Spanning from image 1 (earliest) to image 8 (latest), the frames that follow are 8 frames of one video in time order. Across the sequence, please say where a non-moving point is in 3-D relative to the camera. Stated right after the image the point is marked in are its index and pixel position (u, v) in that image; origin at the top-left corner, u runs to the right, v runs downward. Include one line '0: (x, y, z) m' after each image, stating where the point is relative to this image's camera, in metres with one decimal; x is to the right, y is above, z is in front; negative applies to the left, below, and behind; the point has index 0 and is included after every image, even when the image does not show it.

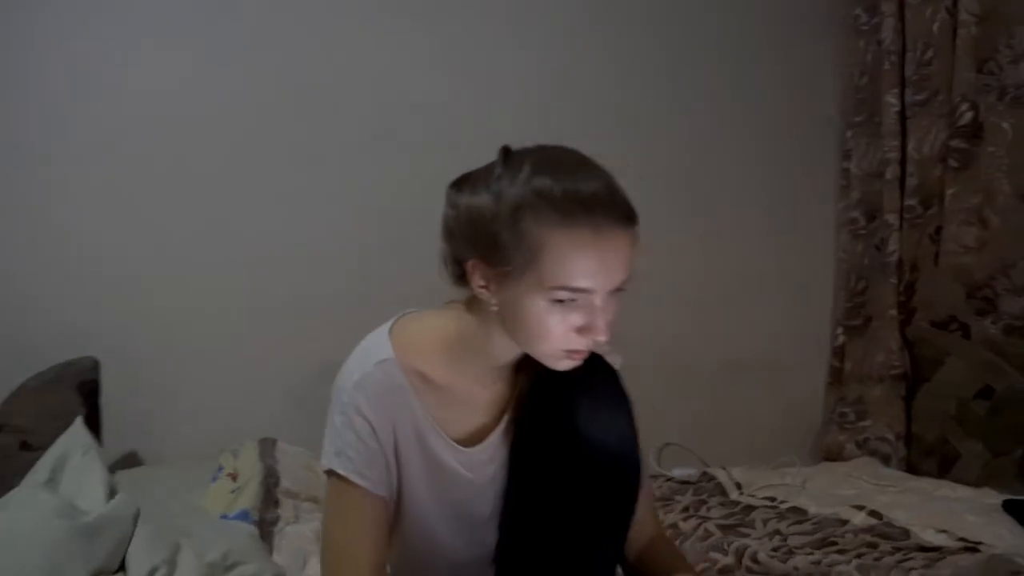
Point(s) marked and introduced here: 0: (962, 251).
0: (+1.0, +0.1, +1.9) m
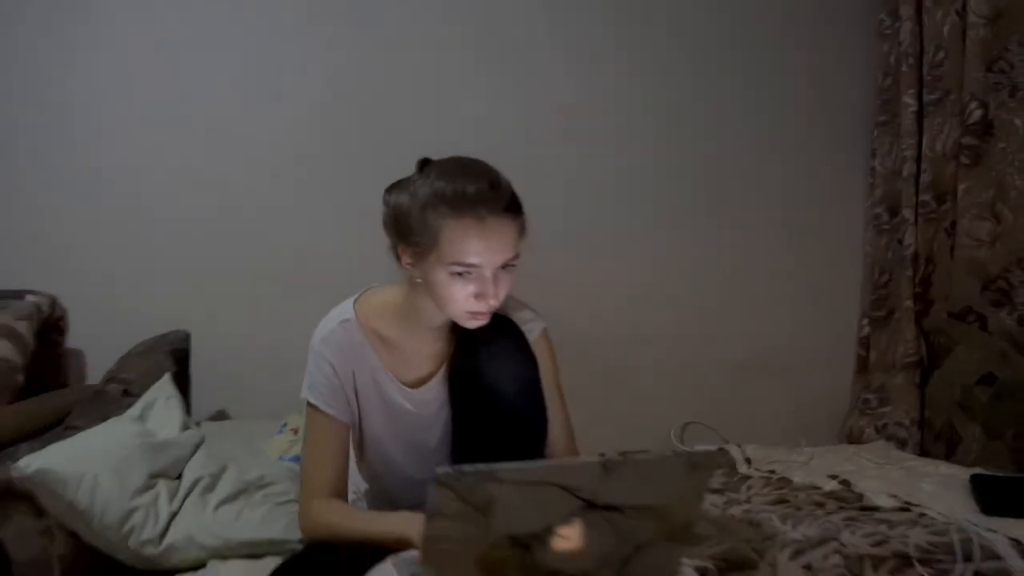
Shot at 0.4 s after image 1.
0: (+1.1, +0.1, +2.0) m
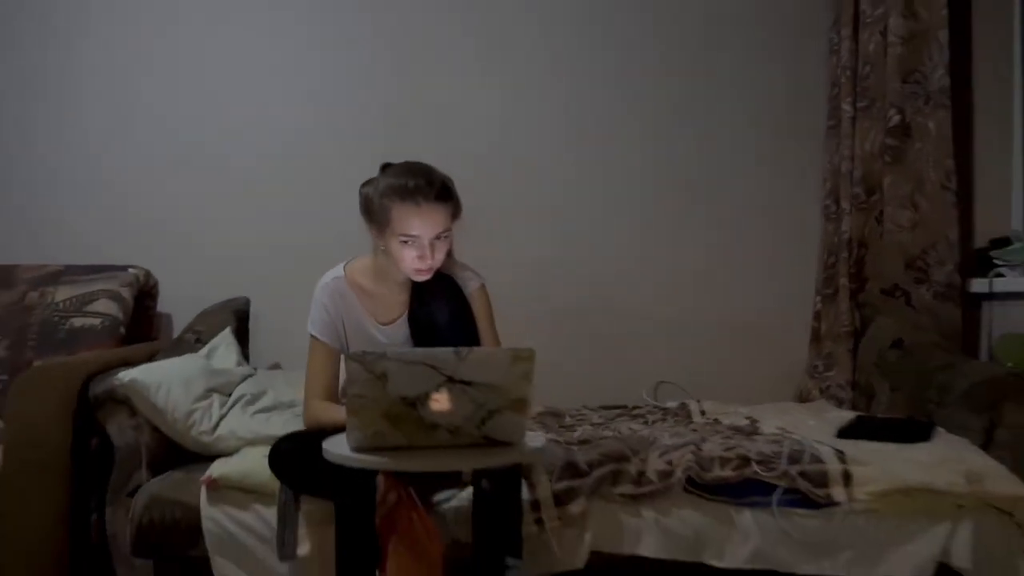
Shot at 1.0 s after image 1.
0: (+1.1, +0.2, +2.3) m
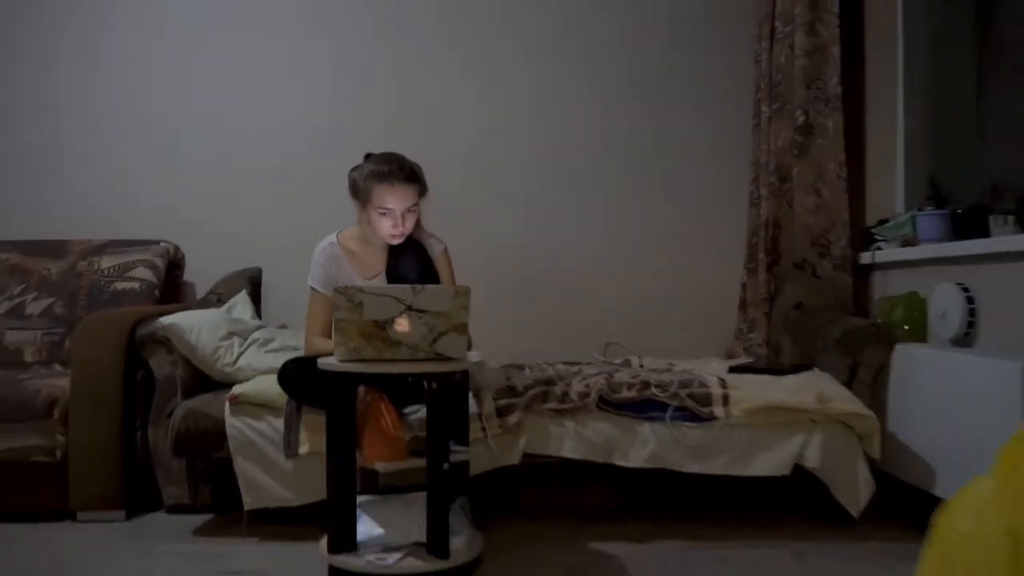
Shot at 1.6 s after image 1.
0: (+1.0, +0.2, +2.8) m
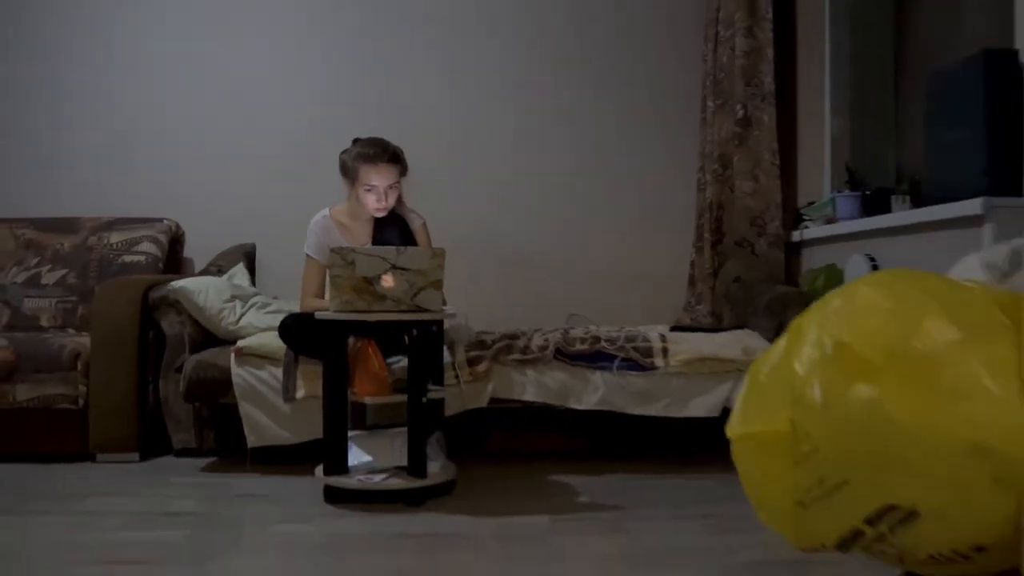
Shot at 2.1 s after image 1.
0: (+0.9, +0.3, +3.1) m
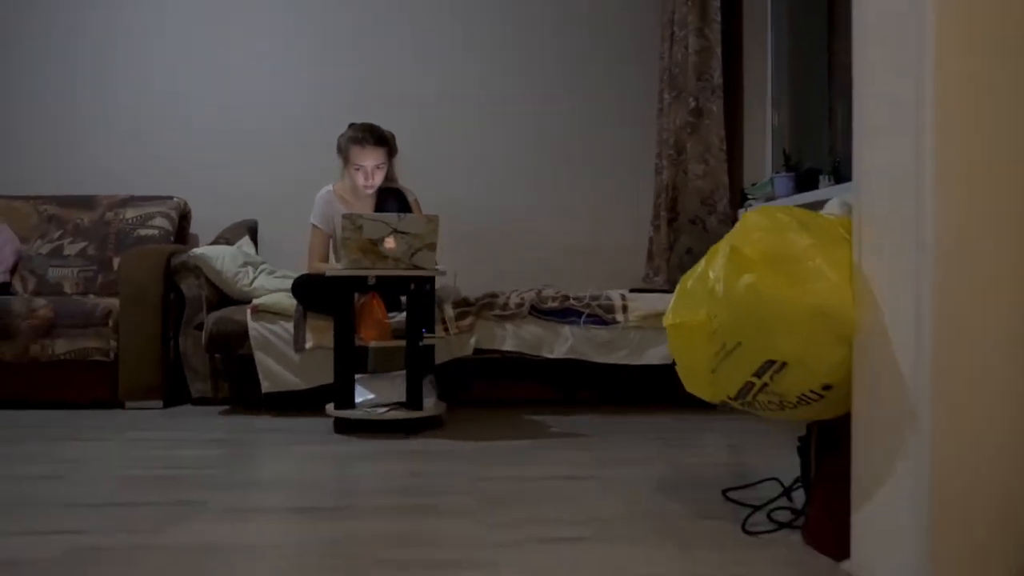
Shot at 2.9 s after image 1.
0: (+0.8, +0.5, +3.5) m
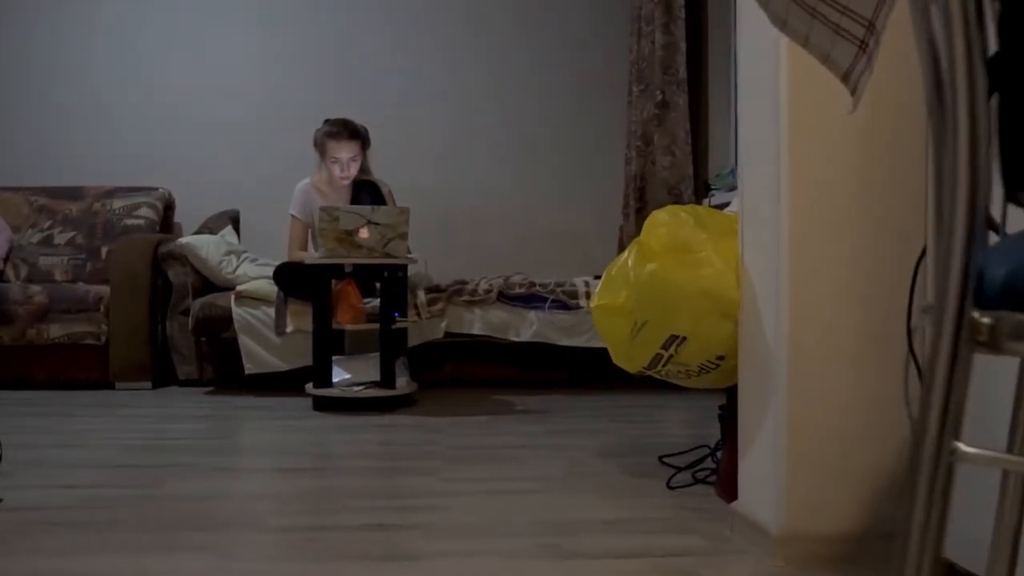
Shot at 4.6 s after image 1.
0: (+0.7, +0.5, +3.6) m
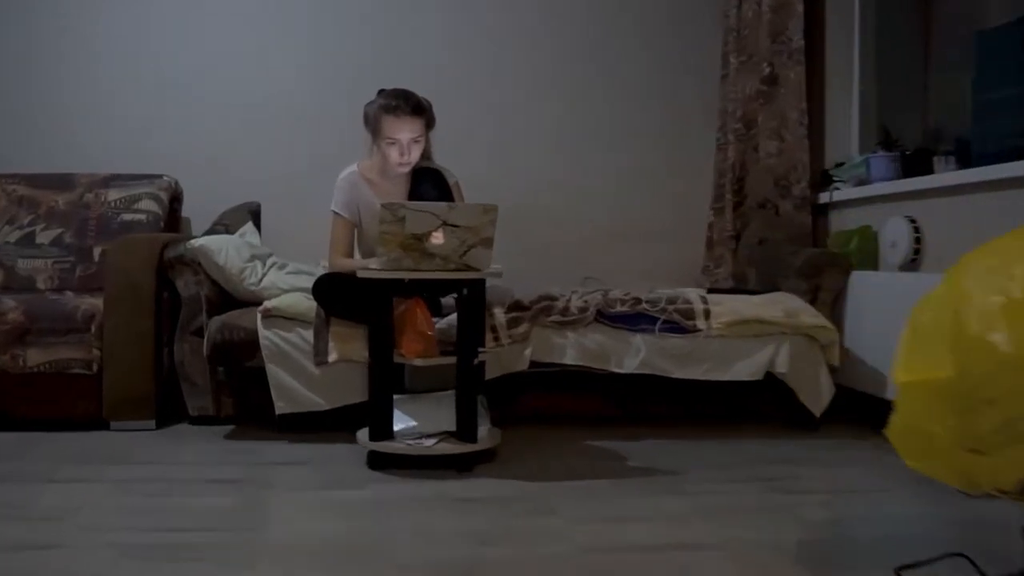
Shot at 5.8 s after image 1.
0: (+0.9, +0.5, +3.0) m
